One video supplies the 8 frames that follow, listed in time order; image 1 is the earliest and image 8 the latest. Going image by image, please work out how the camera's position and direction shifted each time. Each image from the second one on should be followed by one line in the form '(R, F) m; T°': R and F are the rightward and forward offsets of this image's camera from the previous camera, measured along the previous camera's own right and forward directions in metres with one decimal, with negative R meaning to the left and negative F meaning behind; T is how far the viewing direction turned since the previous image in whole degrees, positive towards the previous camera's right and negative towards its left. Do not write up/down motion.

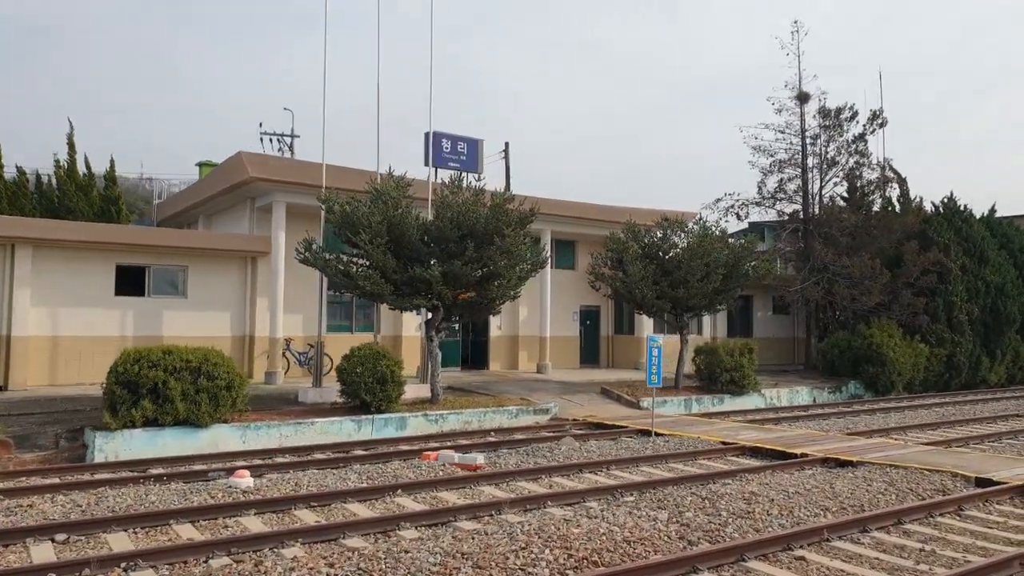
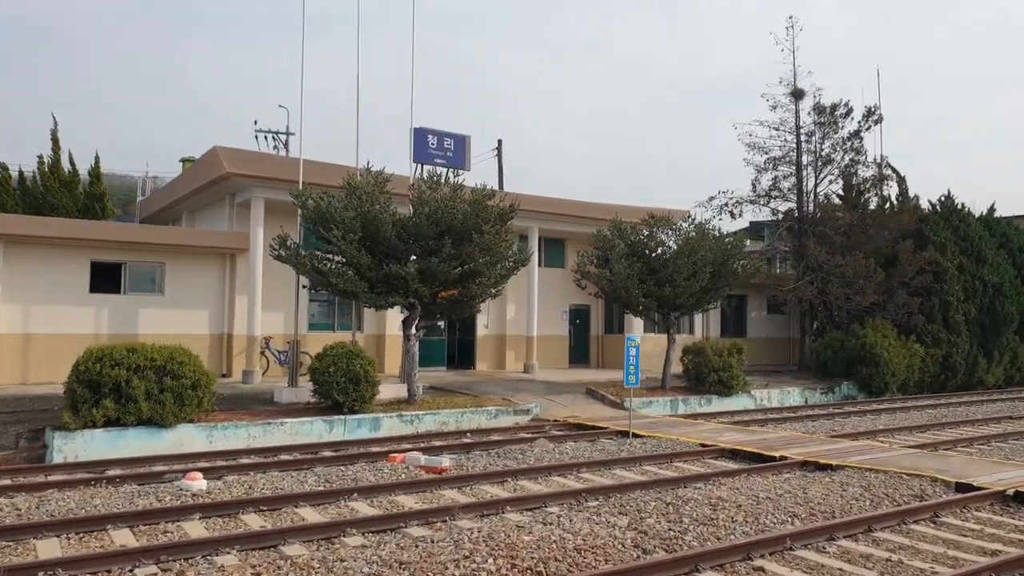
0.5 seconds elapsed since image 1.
(+0.5, +0.4) m; 0°
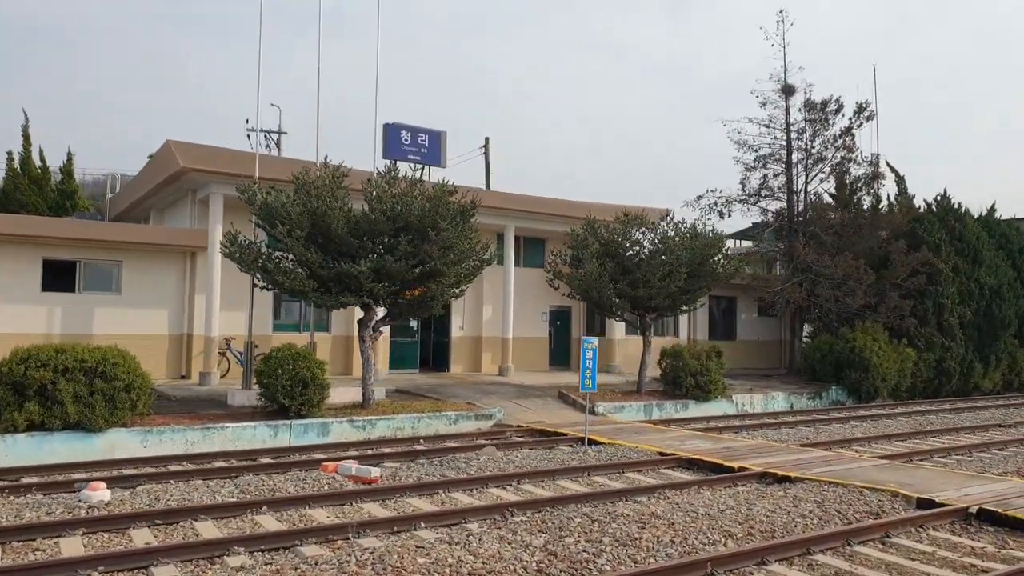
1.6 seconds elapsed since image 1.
(+0.9, +0.7) m; -1°
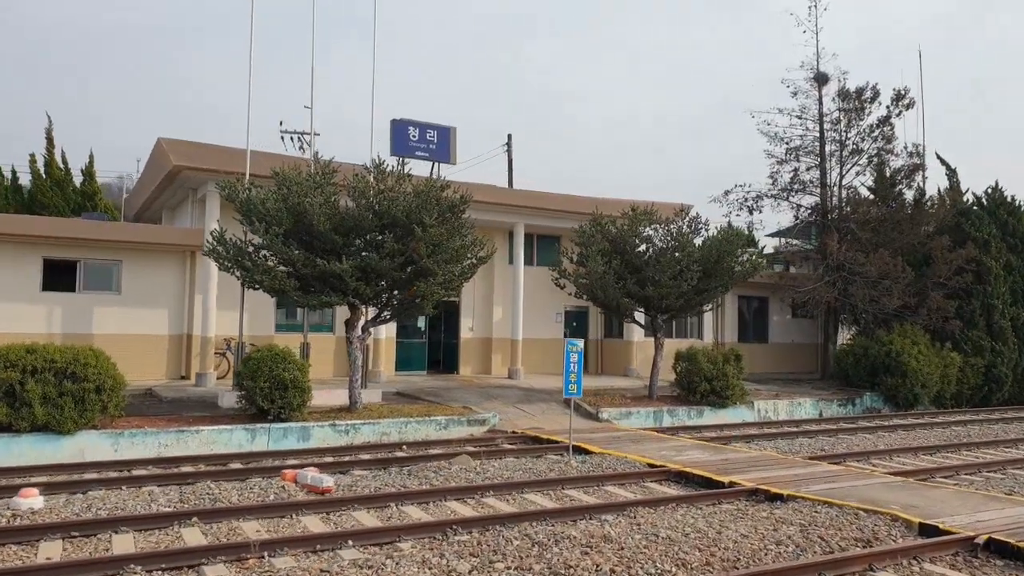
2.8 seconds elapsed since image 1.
(+1.0, +0.8) m; -4°
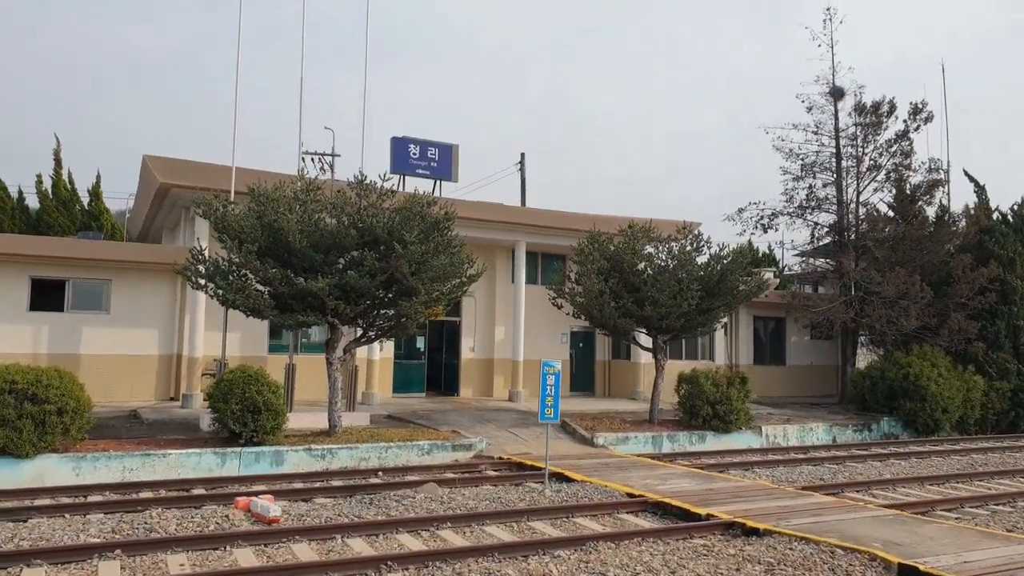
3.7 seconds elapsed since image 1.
(+0.8, +0.6) m; -2°
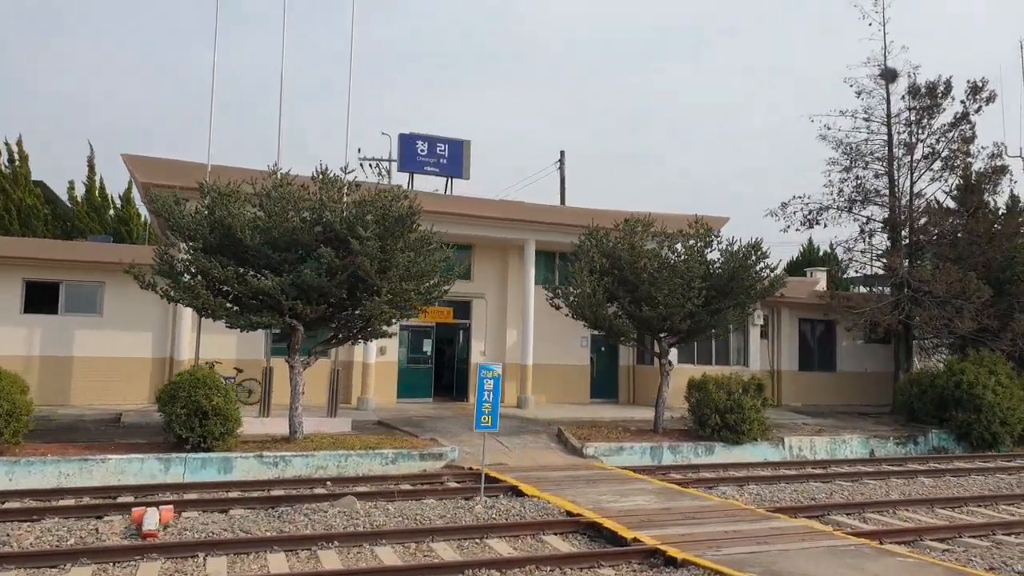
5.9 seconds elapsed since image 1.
(+2.0, +1.1) m; -6°
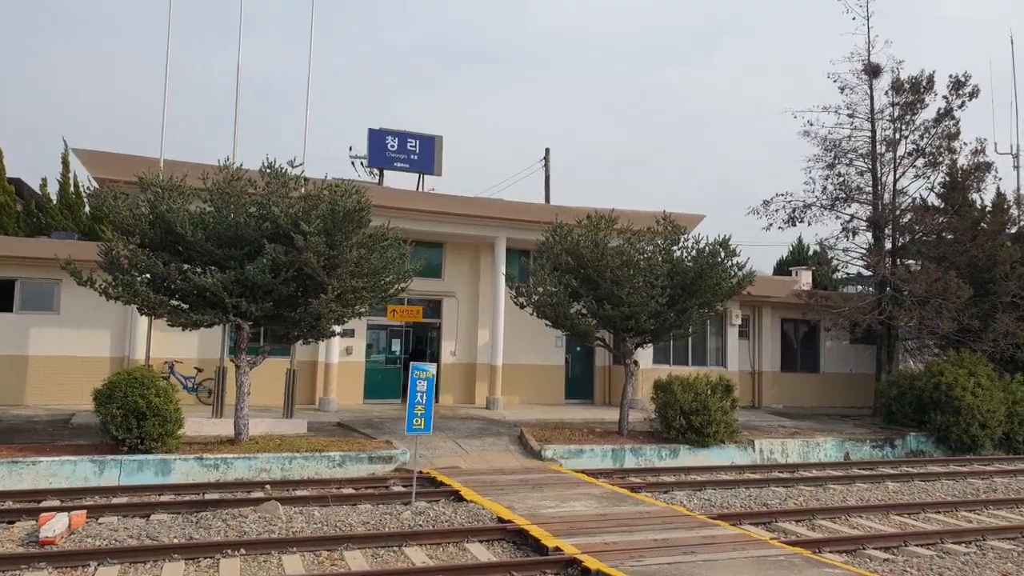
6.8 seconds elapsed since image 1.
(+0.9, +0.4) m; 0°
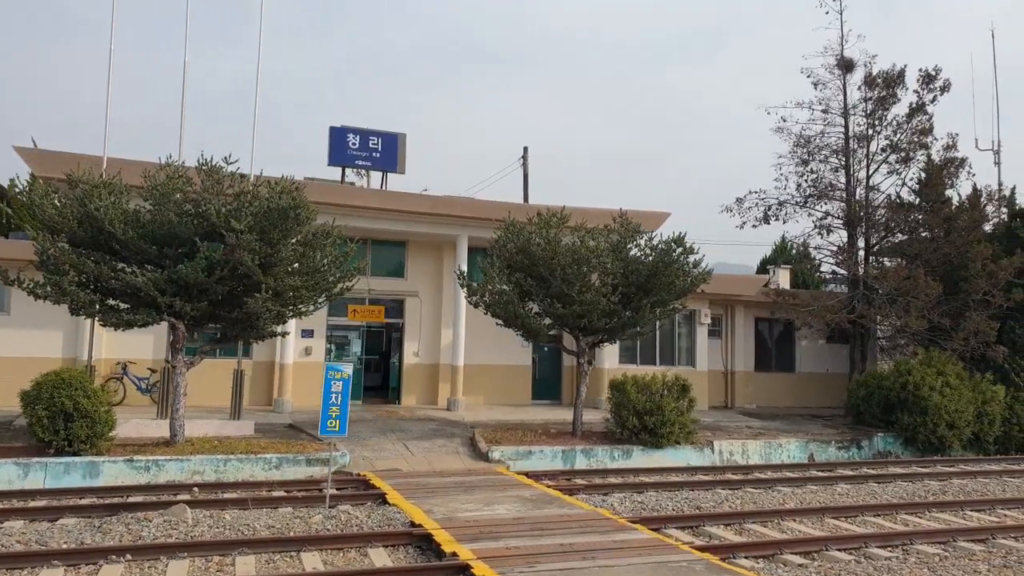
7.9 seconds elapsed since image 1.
(+1.0, +0.3) m; 0°
